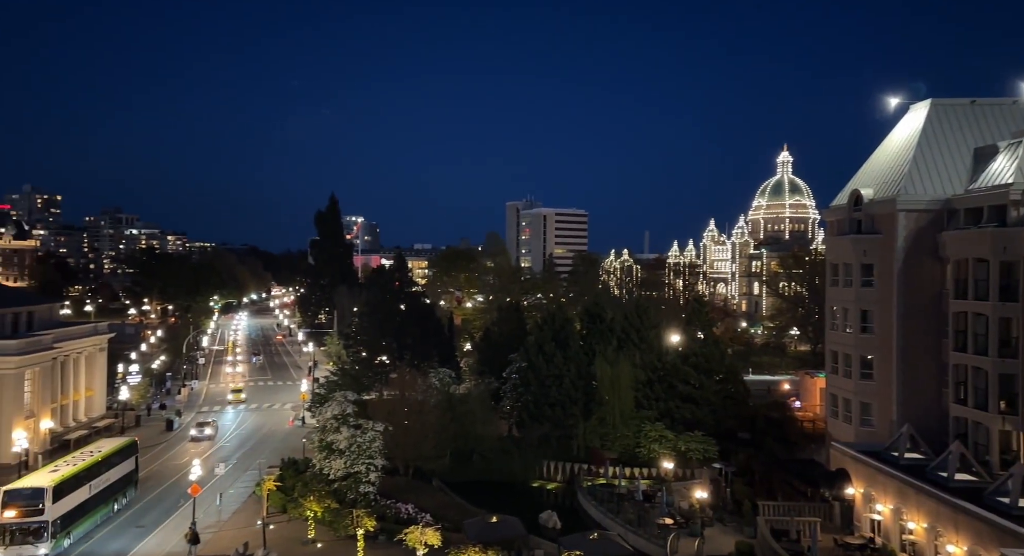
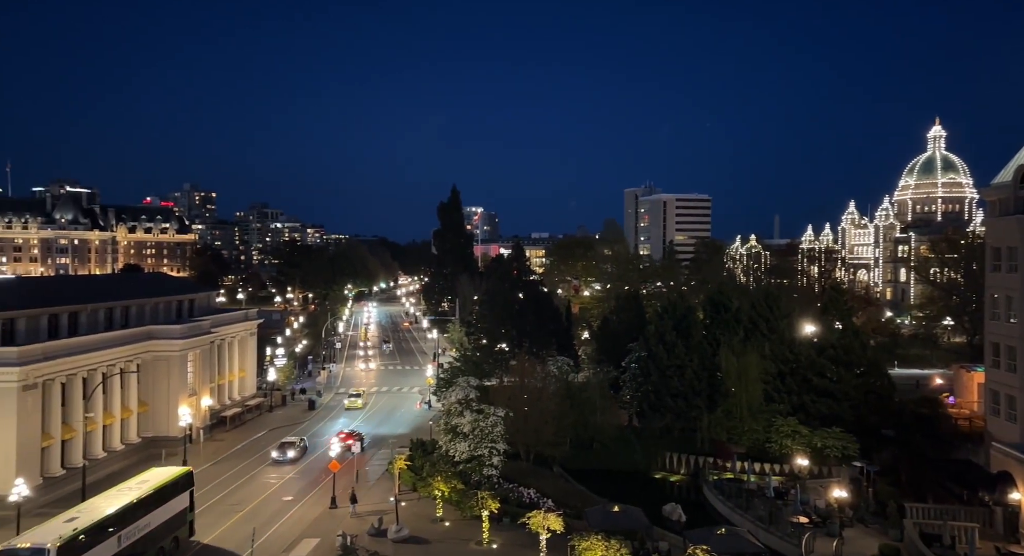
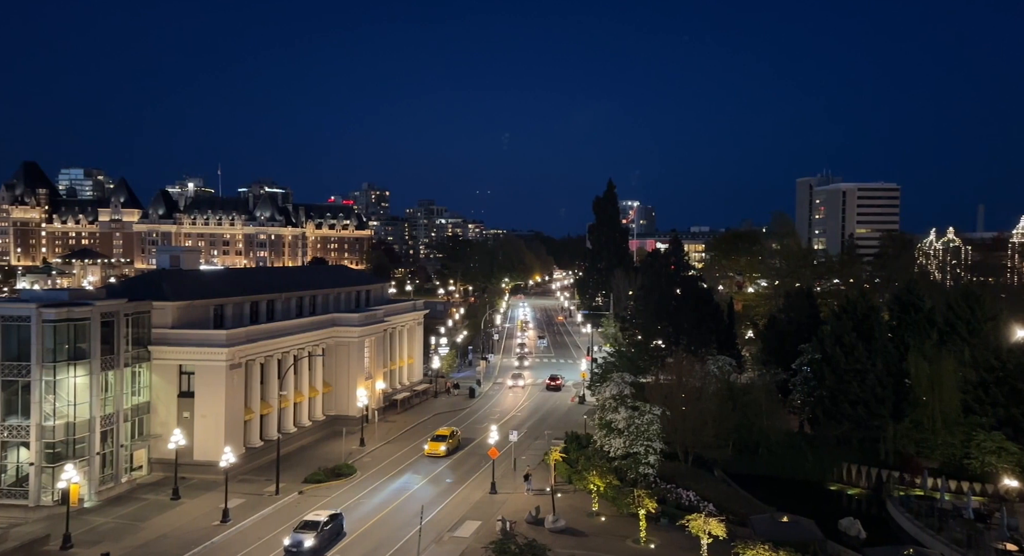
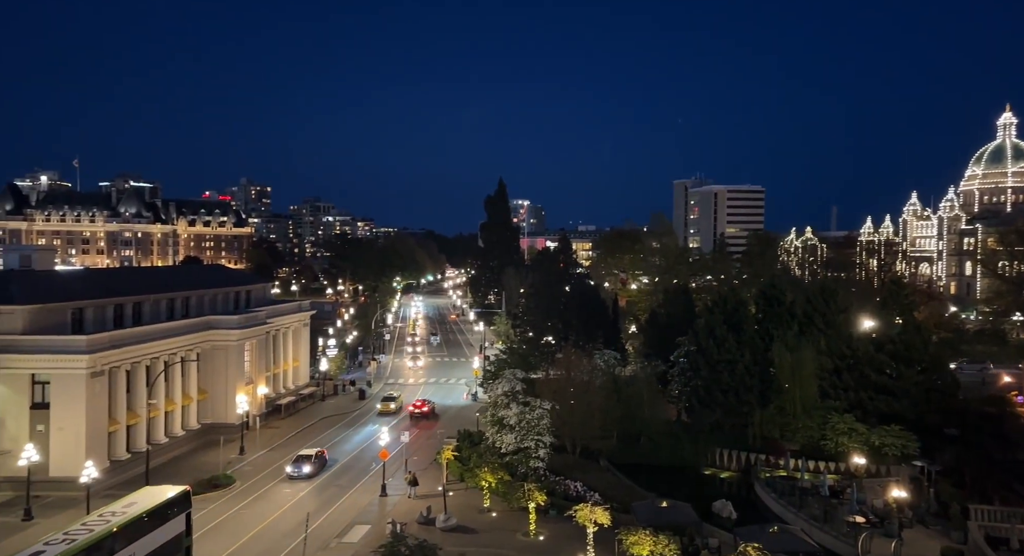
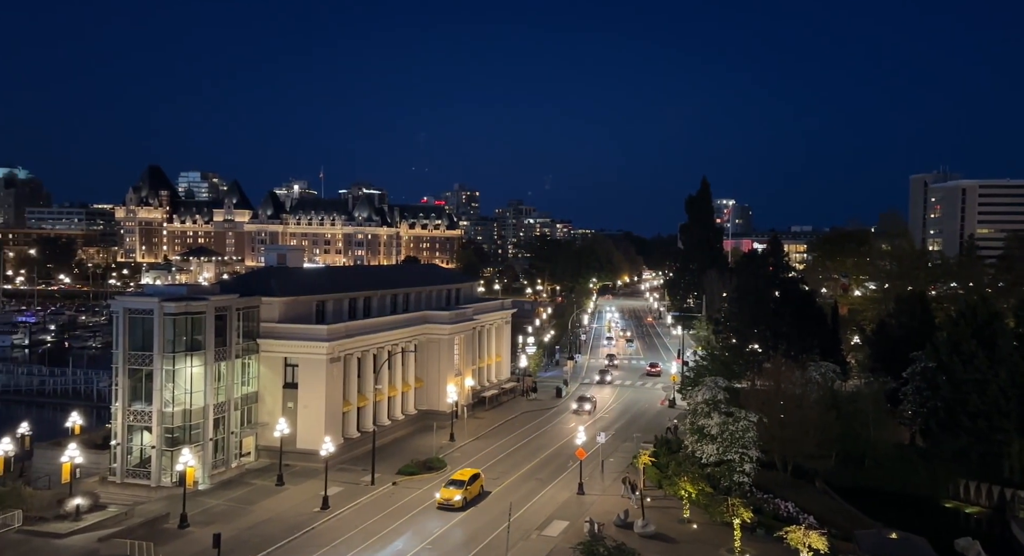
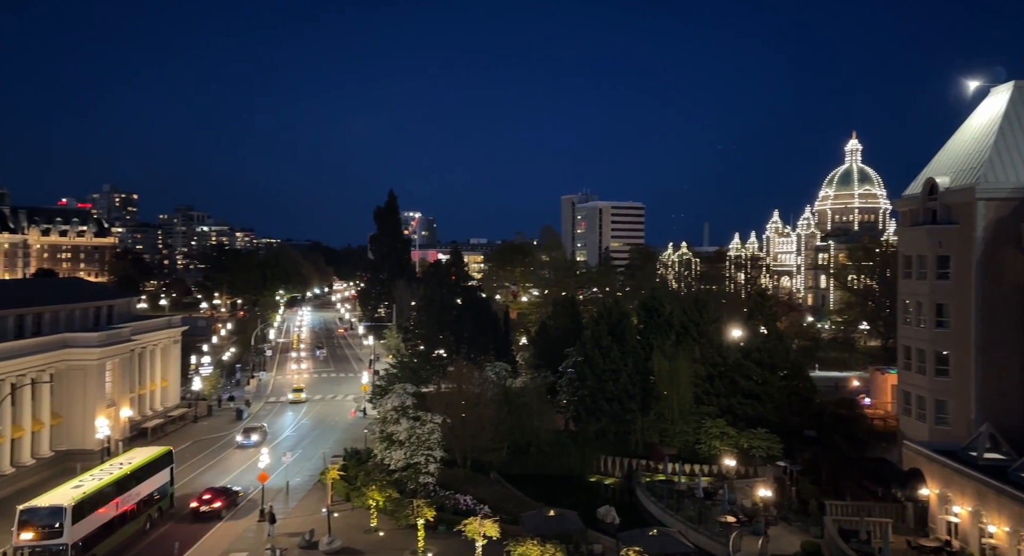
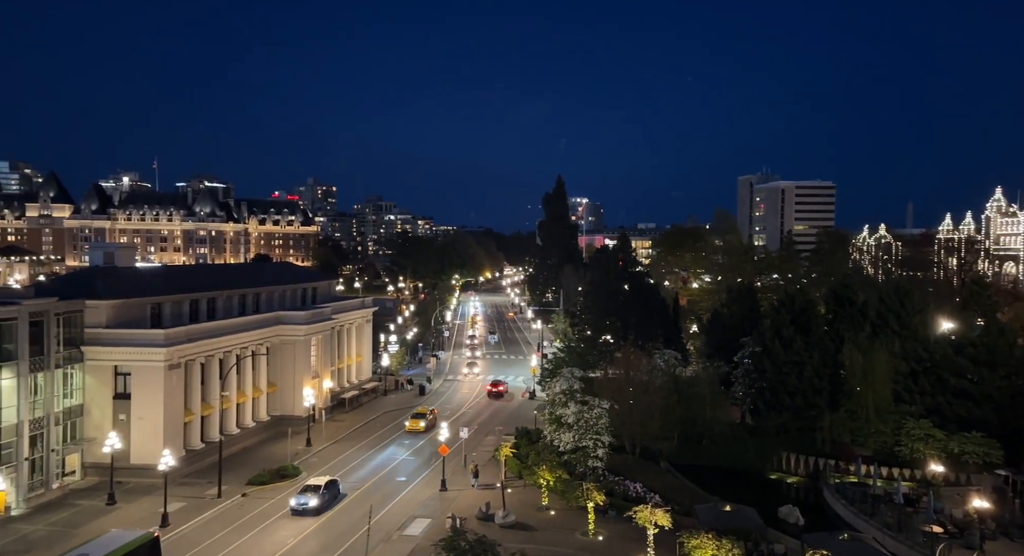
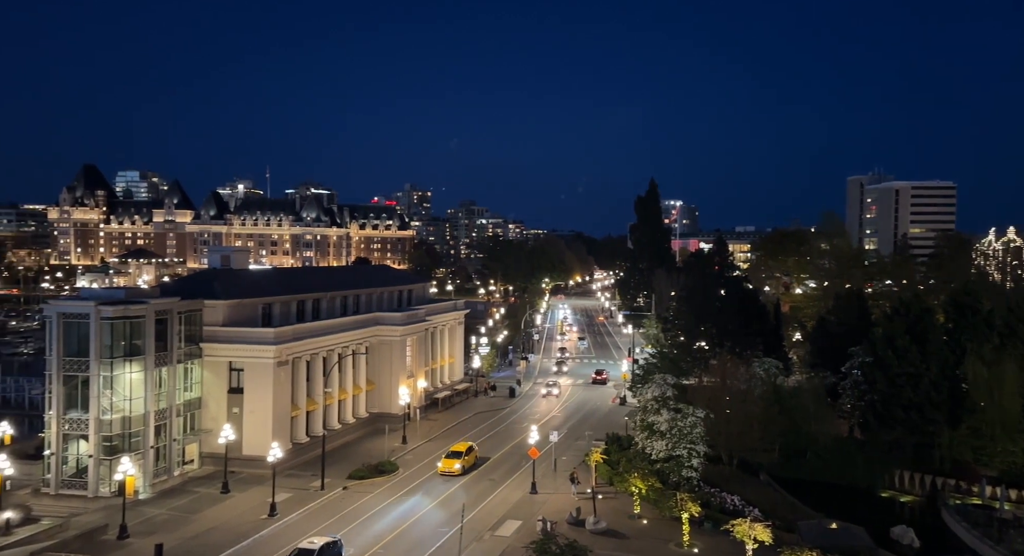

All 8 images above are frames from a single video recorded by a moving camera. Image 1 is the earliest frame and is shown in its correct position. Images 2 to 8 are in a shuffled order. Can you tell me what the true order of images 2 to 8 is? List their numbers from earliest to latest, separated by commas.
6, 2, 4, 7, 3, 8, 5
